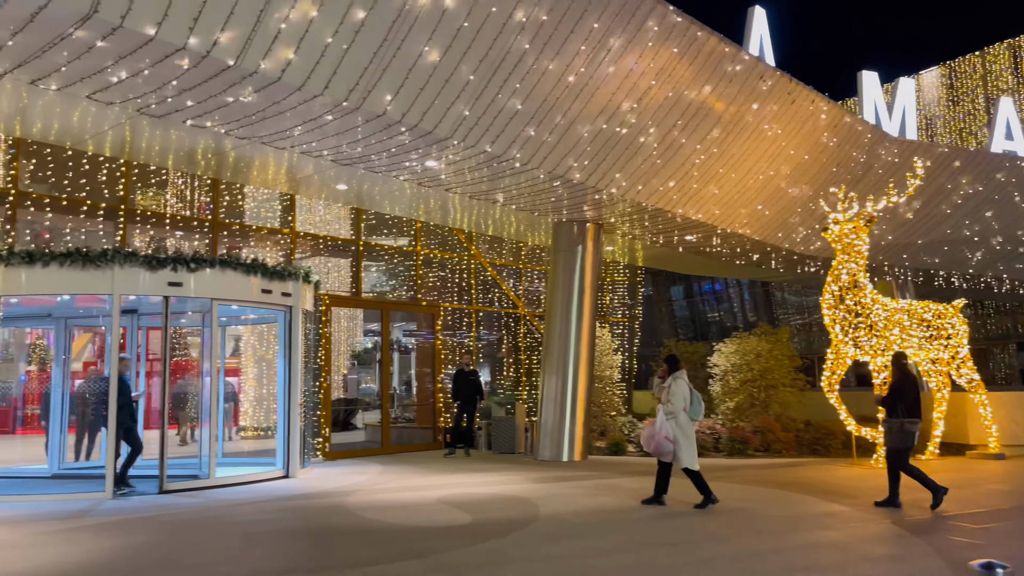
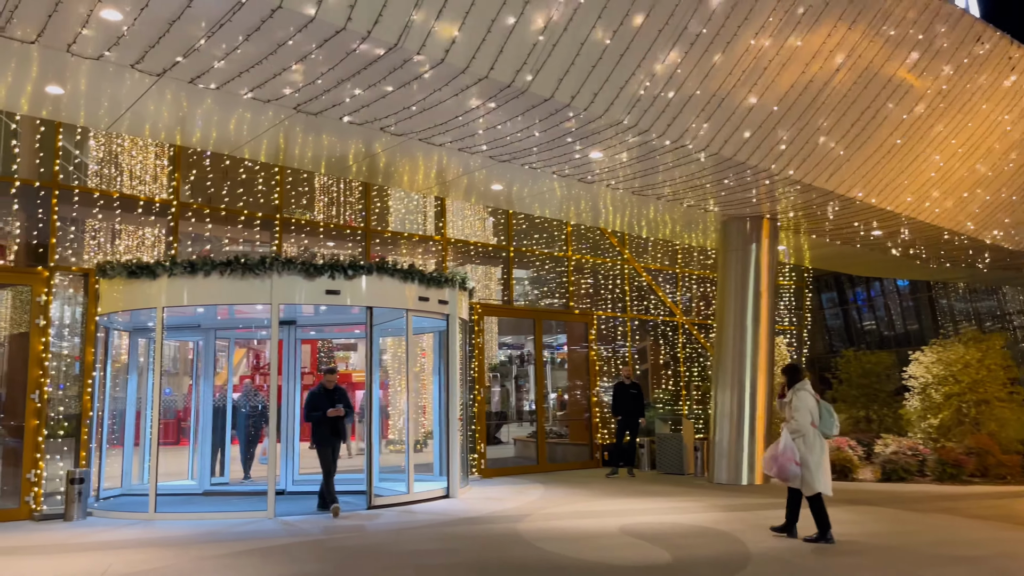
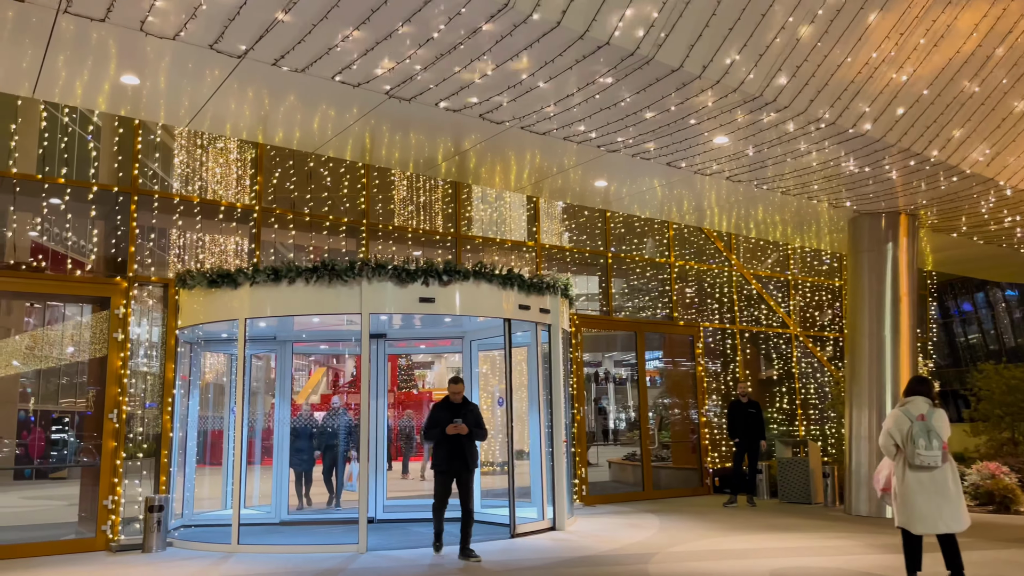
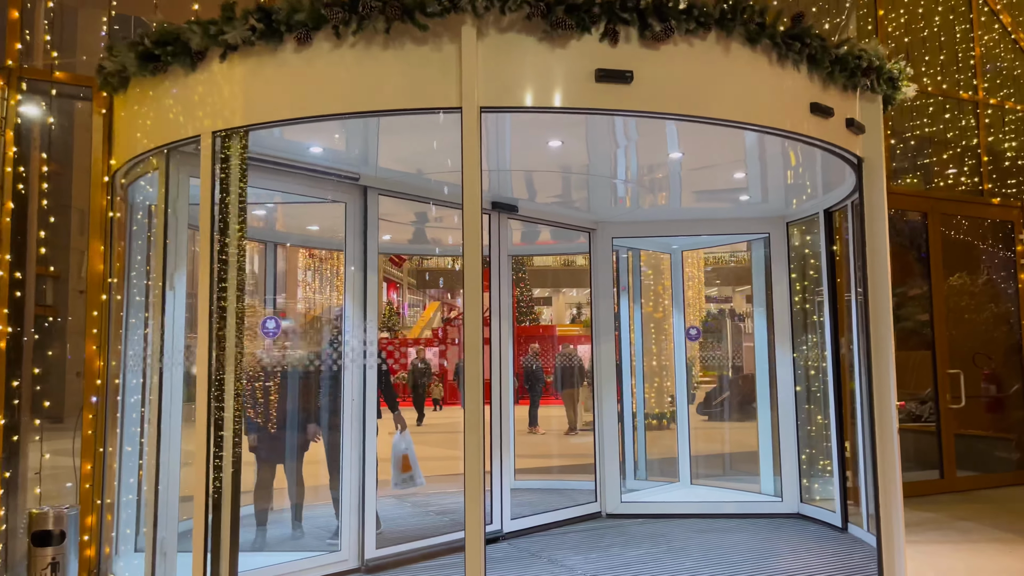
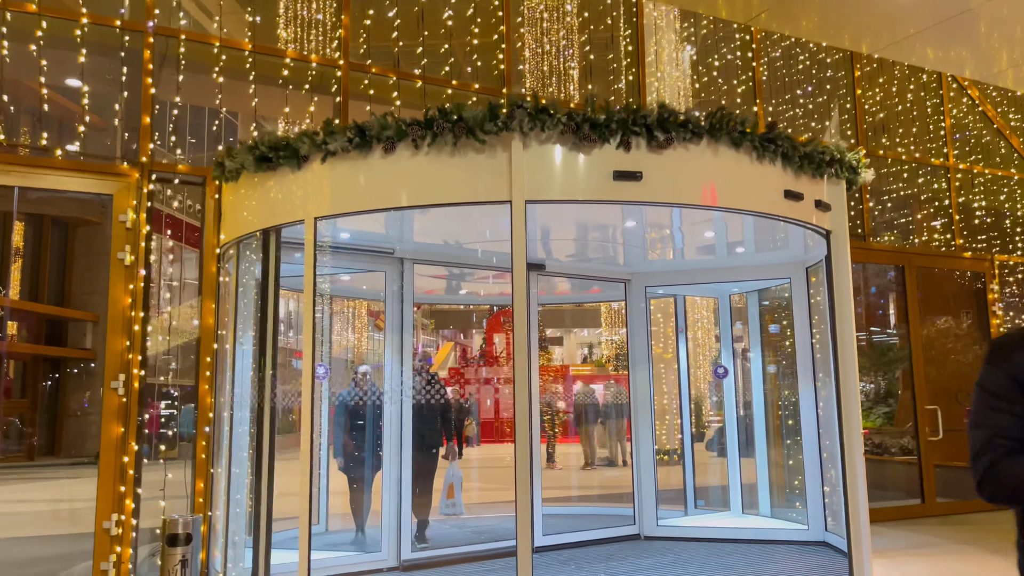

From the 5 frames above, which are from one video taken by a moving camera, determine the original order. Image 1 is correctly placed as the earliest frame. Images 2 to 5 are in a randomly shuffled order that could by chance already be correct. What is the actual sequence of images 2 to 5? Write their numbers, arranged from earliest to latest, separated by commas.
2, 3, 5, 4
